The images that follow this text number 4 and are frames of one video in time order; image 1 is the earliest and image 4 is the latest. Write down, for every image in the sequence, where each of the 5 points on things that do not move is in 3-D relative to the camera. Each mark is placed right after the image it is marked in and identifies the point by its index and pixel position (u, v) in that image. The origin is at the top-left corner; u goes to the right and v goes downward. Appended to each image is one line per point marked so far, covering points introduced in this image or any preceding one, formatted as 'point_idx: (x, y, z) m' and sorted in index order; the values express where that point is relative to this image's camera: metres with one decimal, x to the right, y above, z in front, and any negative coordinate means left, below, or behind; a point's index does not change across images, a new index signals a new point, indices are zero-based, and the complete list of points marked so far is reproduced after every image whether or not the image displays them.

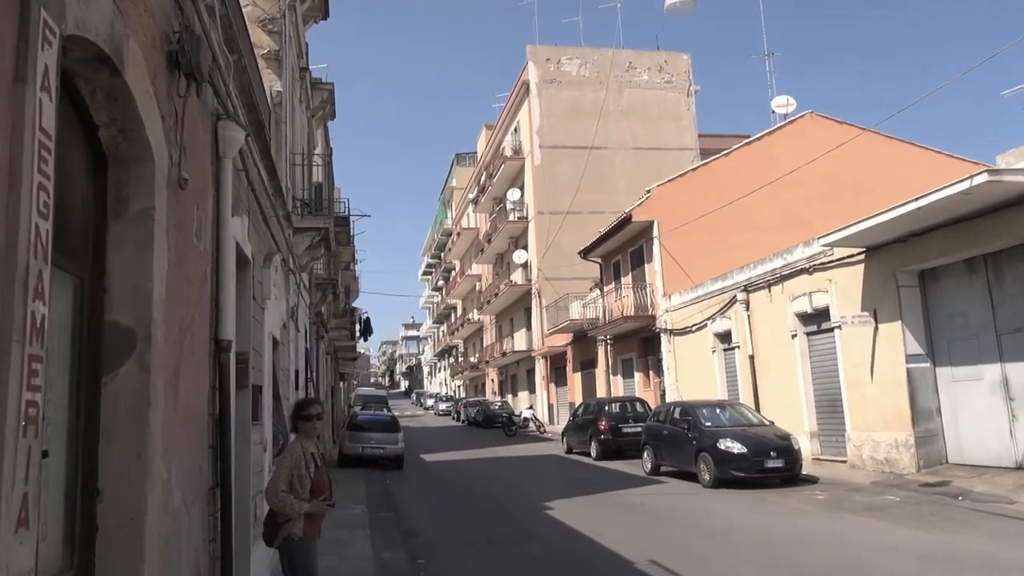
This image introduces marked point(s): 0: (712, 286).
0: (+5.1, 0.0, +19.8) m
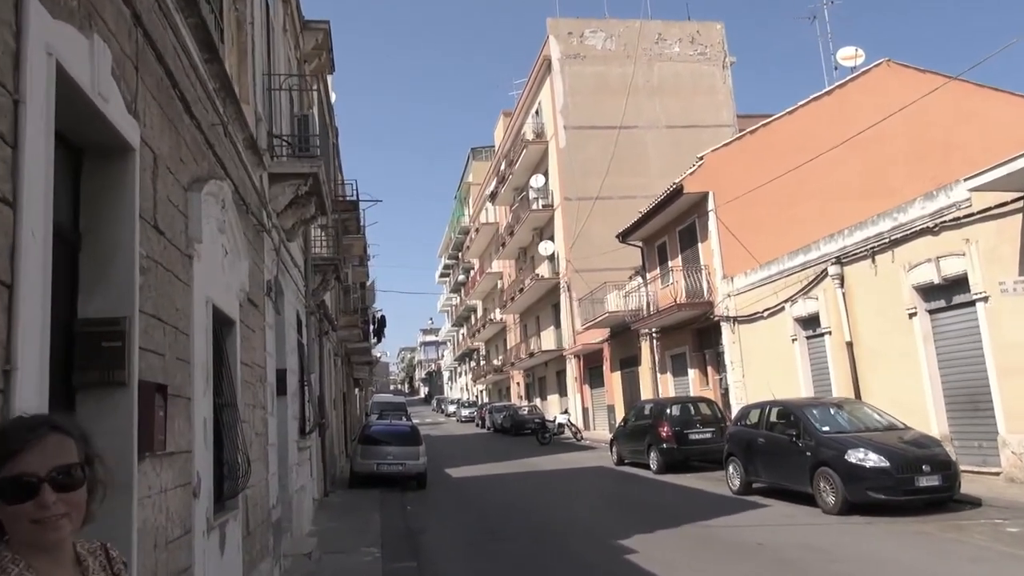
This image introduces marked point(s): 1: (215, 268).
0: (+5.9, +0.5, +16.5) m
1: (-2.0, +0.1, +5.2) m
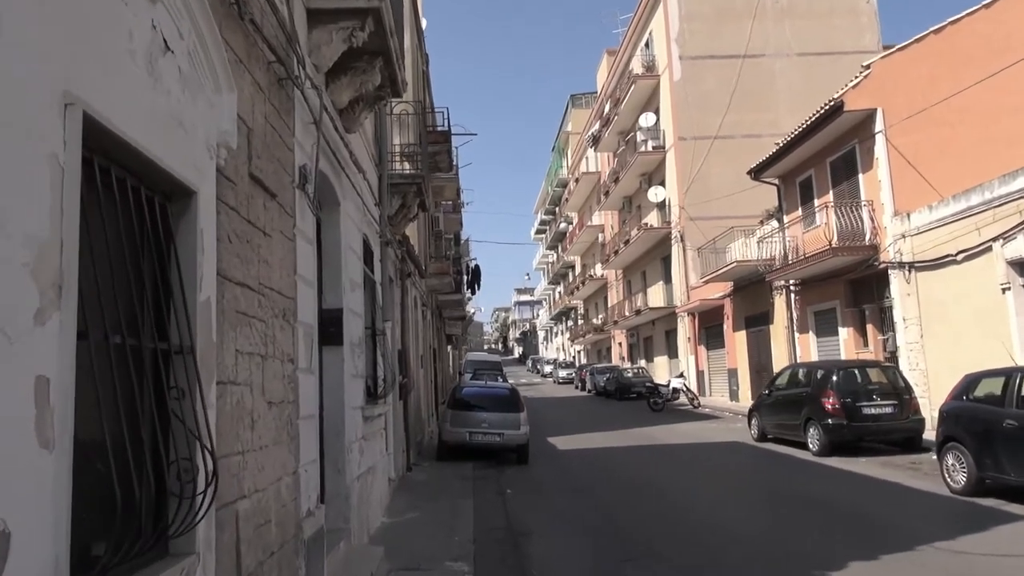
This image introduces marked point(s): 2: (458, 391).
0: (+8.0, +1.6, +12.5) m
1: (-1.2, +0.7, +2.4) m
2: (-1.0, -1.9, +14.5) m
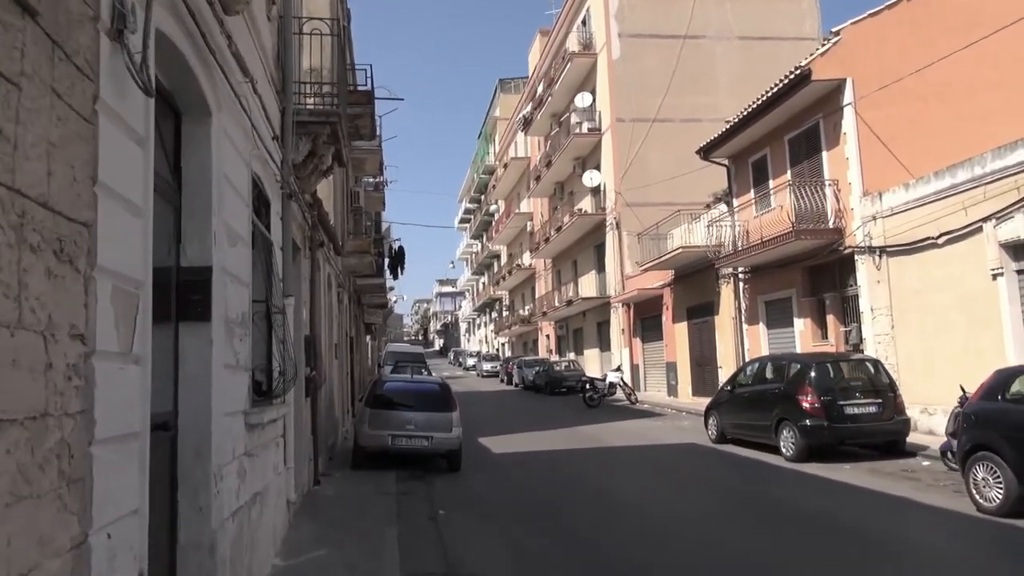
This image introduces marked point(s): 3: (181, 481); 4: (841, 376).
0: (+7.1, +1.8, +11.2) m
1: (-1.1, +1.0, +0.2) m
2: (-2.1, -1.5, +12.3) m
3: (-1.8, -1.1, +4.3) m
4: (+5.0, -1.3, +11.6) m
